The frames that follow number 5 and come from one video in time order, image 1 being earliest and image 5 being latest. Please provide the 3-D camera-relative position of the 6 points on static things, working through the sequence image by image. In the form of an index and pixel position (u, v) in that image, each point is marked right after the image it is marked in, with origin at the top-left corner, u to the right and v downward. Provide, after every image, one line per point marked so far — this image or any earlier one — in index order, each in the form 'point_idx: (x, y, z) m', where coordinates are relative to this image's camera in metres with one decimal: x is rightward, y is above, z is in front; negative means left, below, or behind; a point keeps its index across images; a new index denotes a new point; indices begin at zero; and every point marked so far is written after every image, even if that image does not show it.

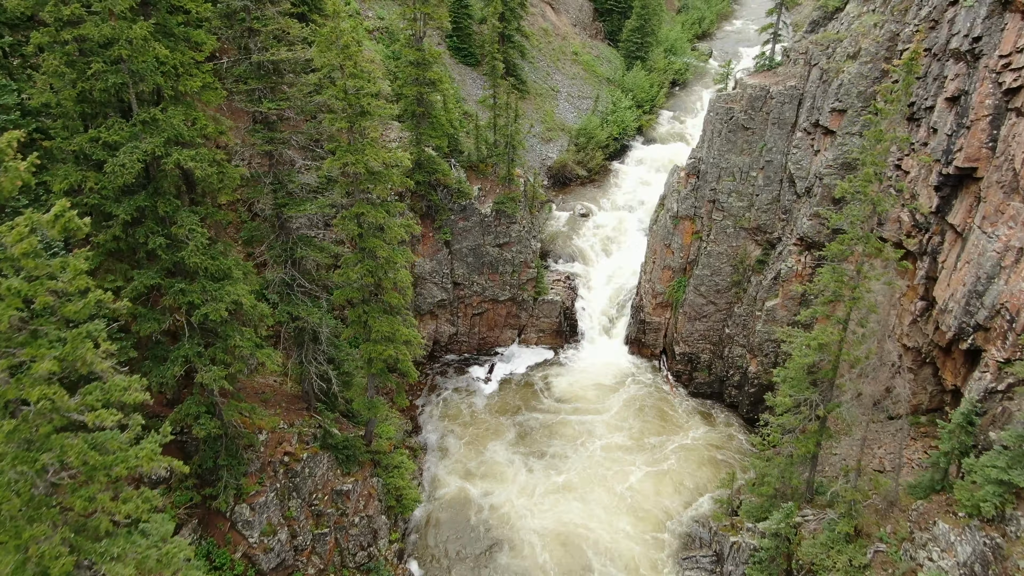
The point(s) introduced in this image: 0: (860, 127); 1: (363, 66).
0: (+8.7, +4.0, +19.9) m
1: (-2.8, +4.1, +14.8) m
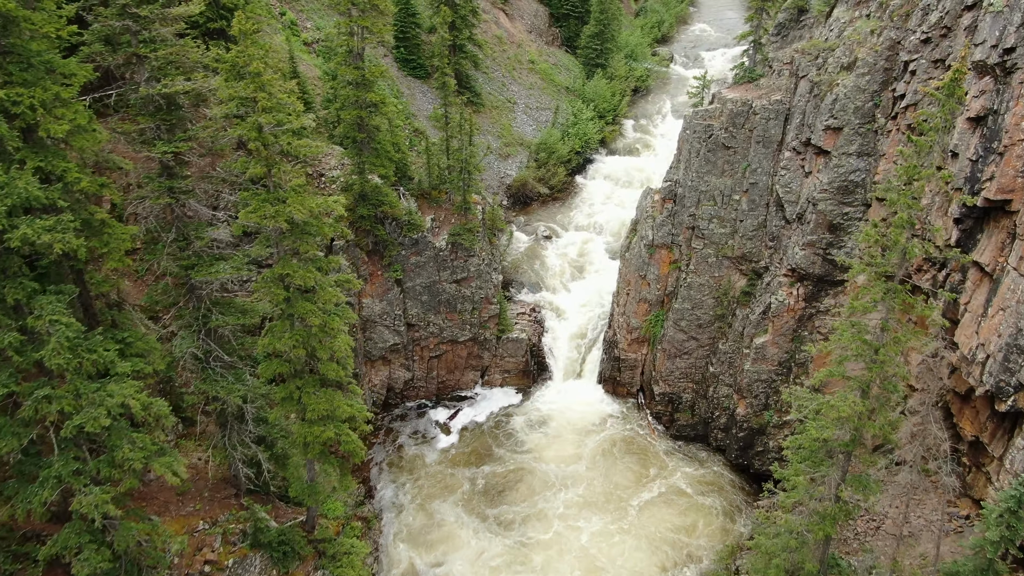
0: (+7.7, +3.1, +17.7) m
1: (-3.5, +2.9, +12.1) m
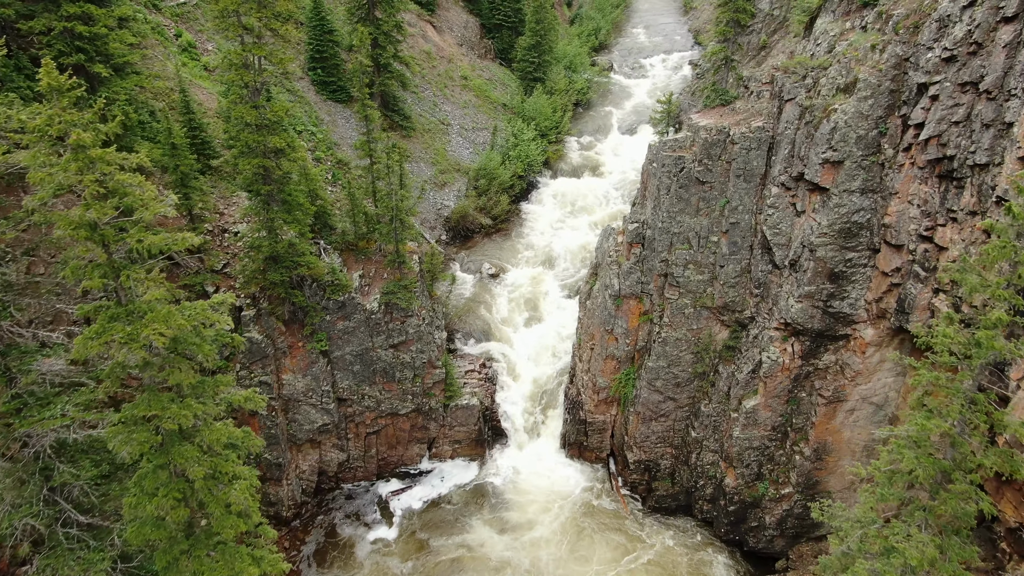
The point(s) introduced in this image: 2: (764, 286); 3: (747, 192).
0: (+6.6, +2.0, +15.0) m
1: (-4.1, +1.2, +8.5) m
2: (+5.6, +0.1, +17.7) m
3: (+5.1, +2.1, +17.3) m
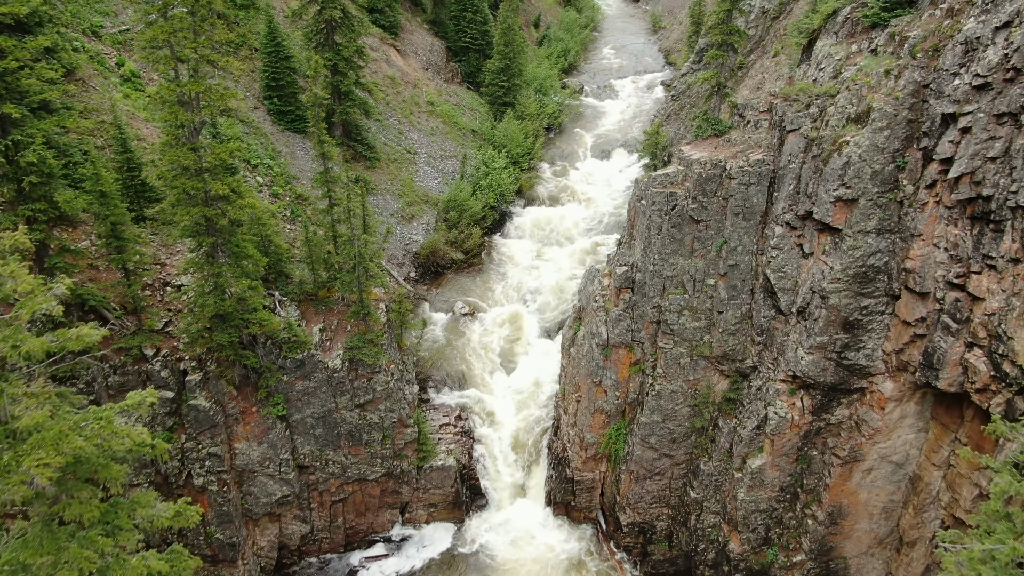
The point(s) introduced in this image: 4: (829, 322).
0: (+6.2, +1.1, +13.4) m
1: (-4.3, +0.2, +6.6) m
2: (+5.1, -0.9, +16.0) m
3: (+4.6, +1.1, +15.8) m
4: (+5.7, -0.6, +14.3) m
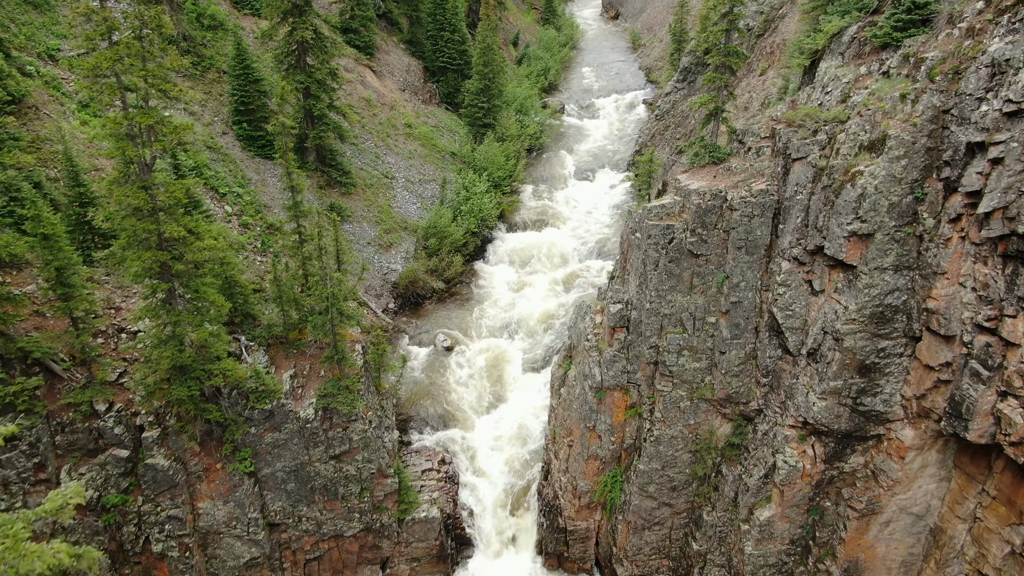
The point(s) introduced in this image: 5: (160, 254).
0: (+6.0, +0.4, +12.4) m
1: (-4.3, -0.5, +5.2) m
2: (+4.9, -1.6, +14.9) m
3: (+4.4, +0.4, +14.7) m
4: (+5.5, -1.3, +13.2) m
5: (-5.8, +0.6, +13.1) m
